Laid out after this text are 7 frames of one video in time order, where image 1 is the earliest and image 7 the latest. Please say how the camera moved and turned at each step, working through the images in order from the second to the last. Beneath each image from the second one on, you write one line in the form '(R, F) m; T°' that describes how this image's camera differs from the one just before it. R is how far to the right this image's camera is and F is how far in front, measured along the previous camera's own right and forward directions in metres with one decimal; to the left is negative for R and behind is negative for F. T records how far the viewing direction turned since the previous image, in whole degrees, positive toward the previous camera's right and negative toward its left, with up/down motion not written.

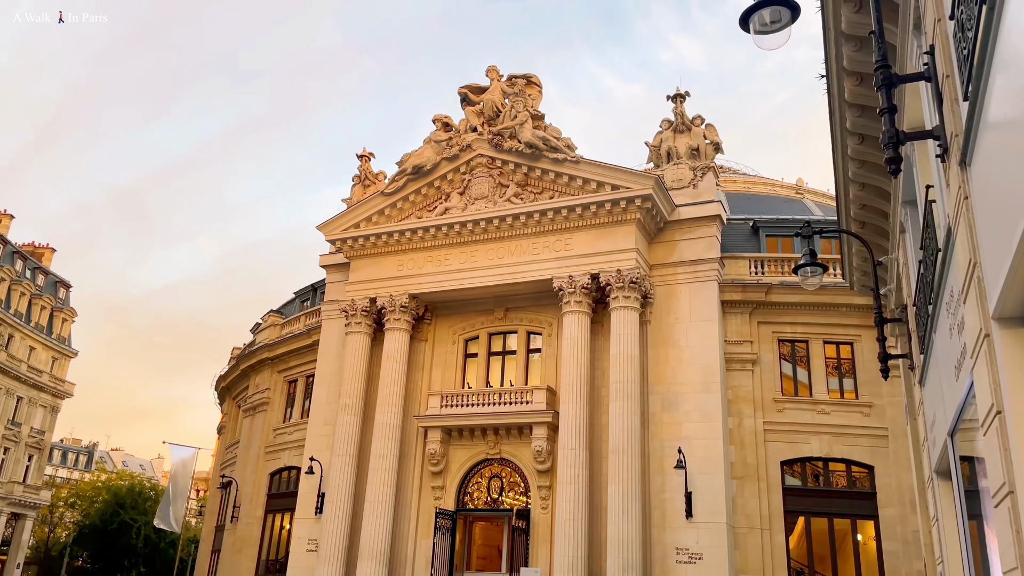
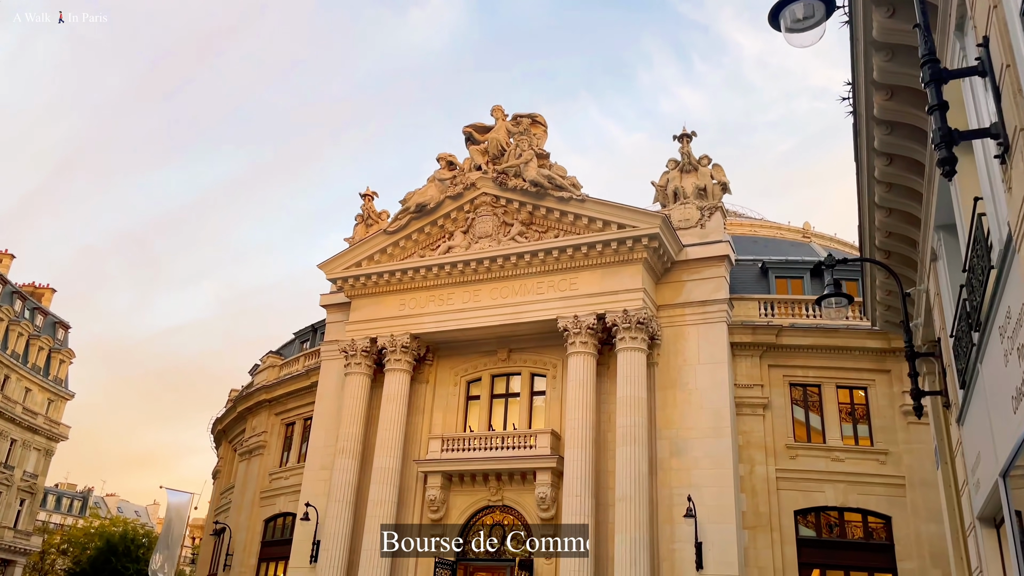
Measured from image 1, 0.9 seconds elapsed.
(0.0, +0.6) m; 0°
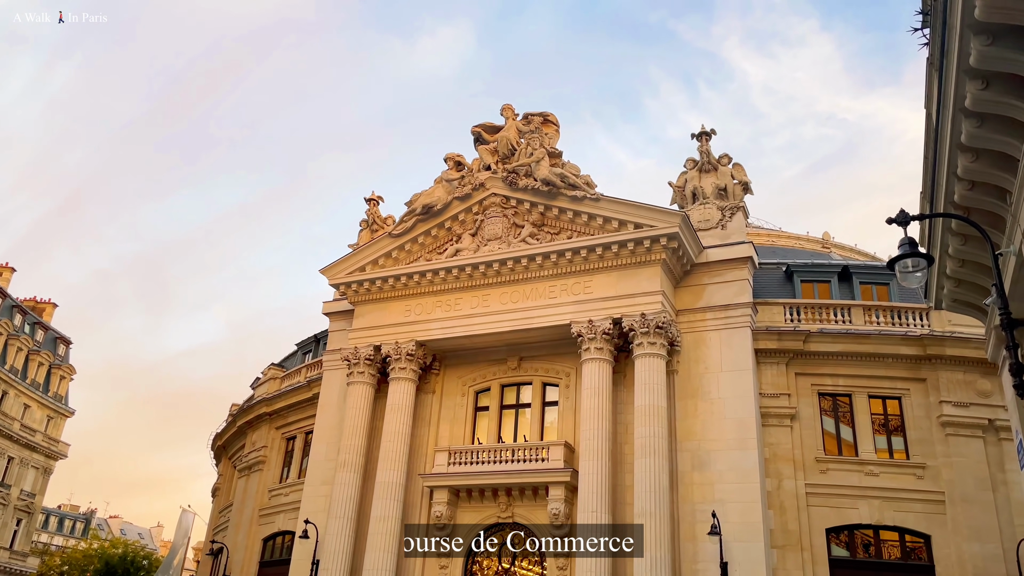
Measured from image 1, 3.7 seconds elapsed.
(-0.1, +1.4) m; -1°
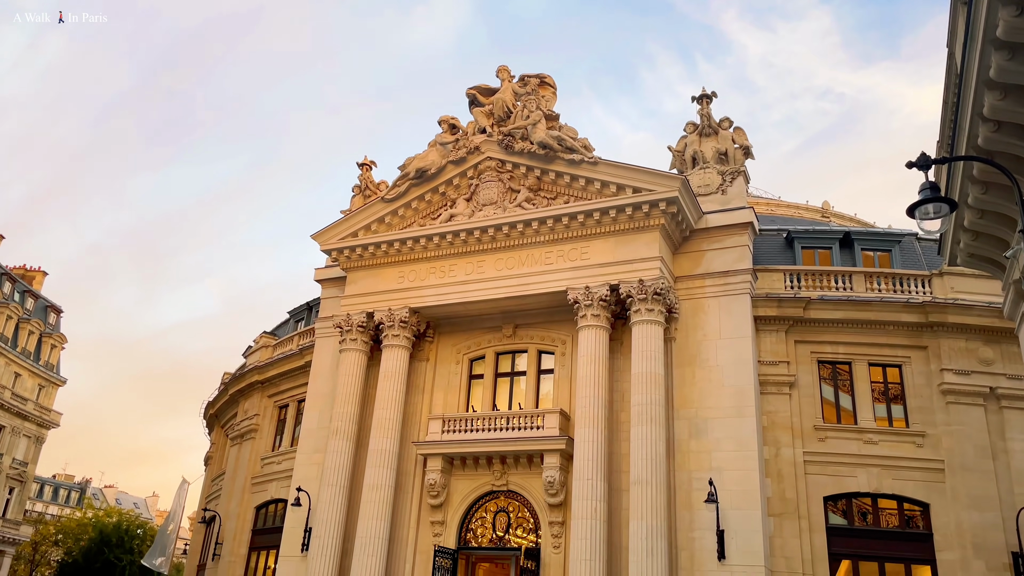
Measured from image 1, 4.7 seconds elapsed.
(0.0, +0.5) m; 0°
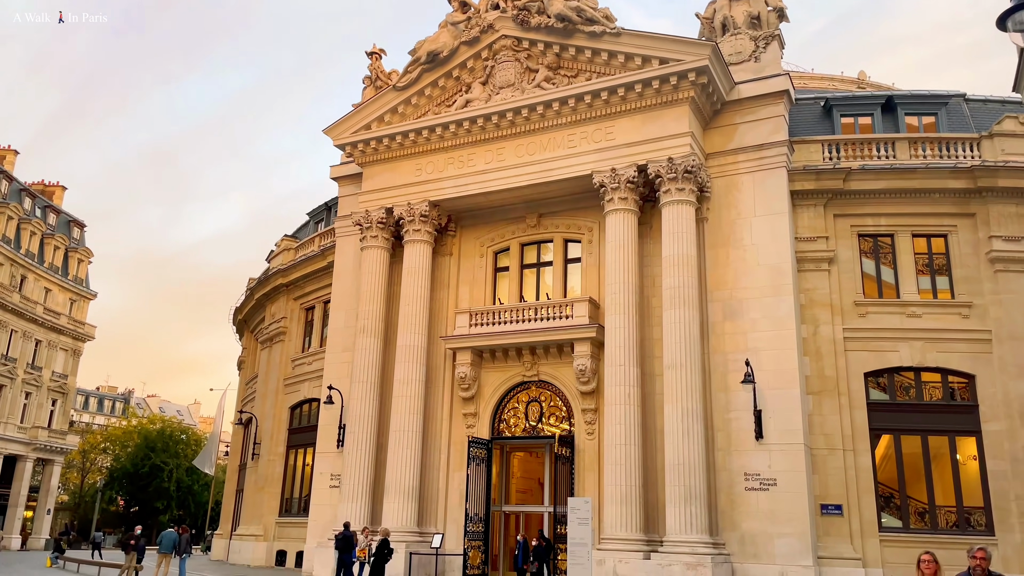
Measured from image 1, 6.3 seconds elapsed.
(-0.1, +0.8) m; -2°
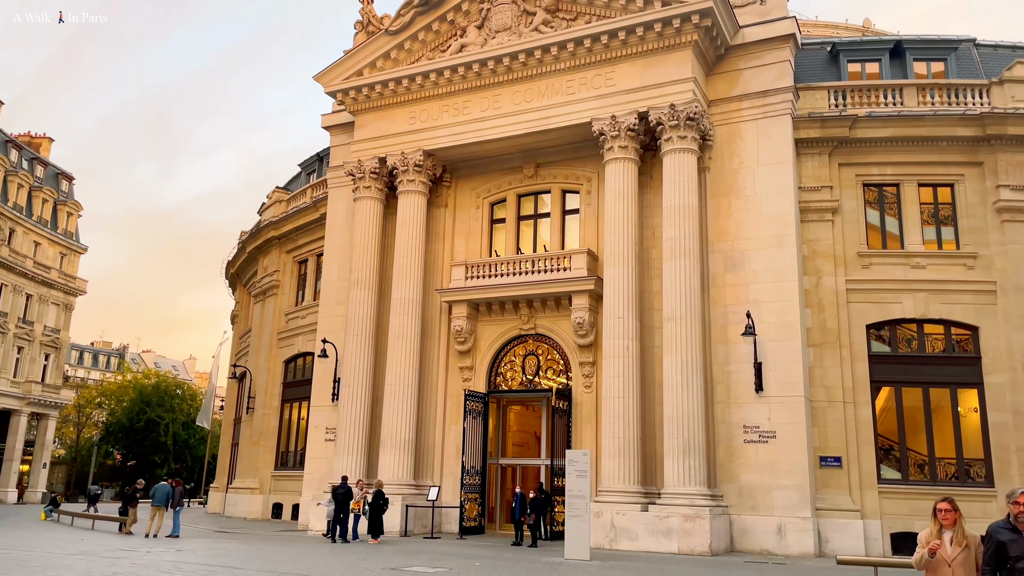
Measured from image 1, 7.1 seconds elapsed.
(-0.1, +0.5) m; 0°
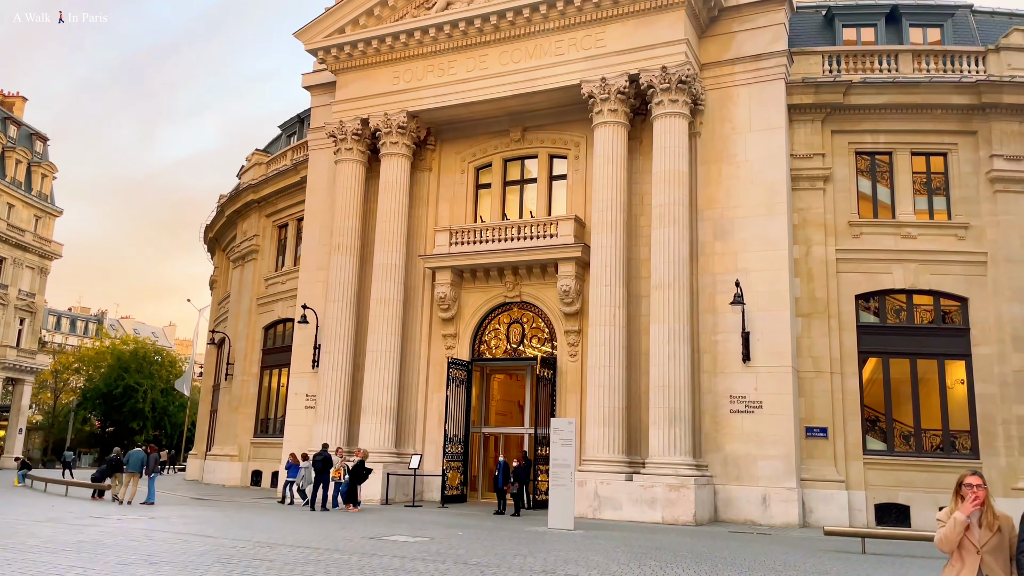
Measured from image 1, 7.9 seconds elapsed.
(0.0, +0.5) m; +1°
